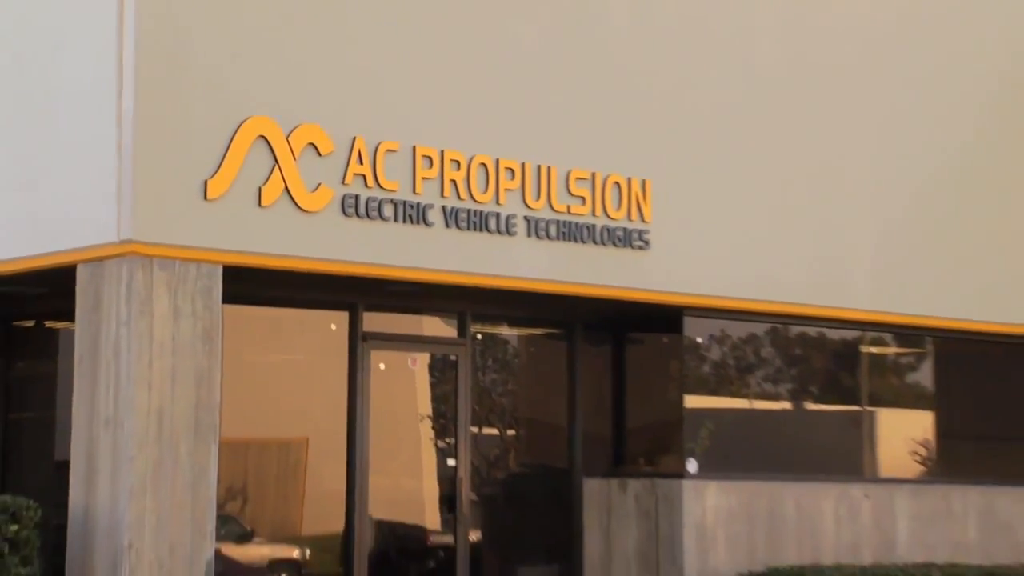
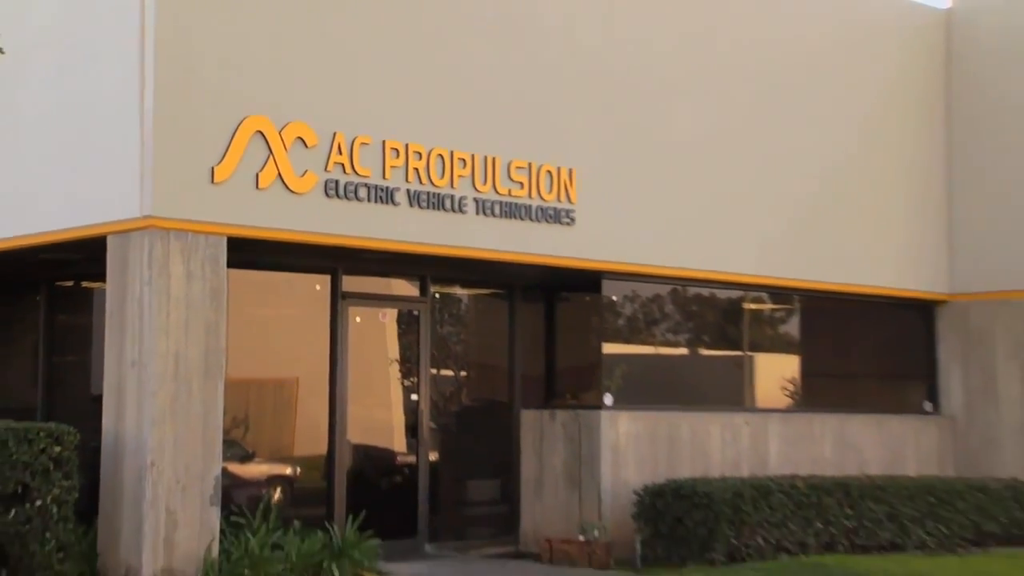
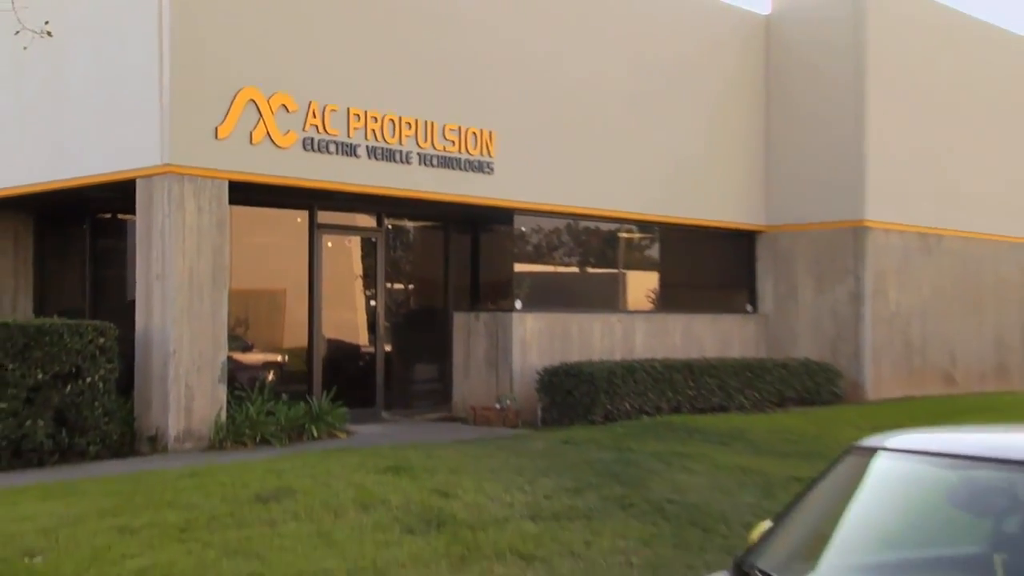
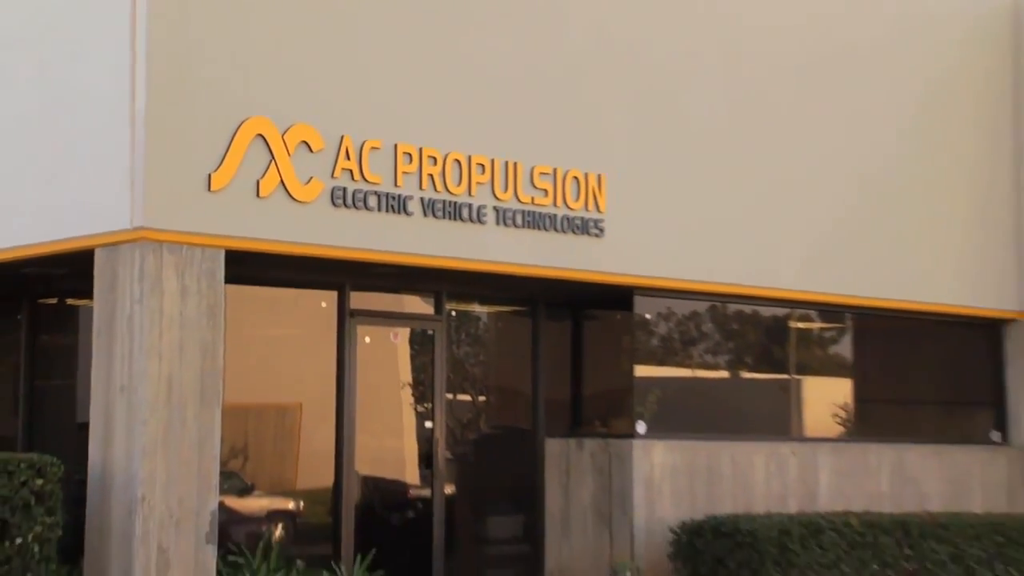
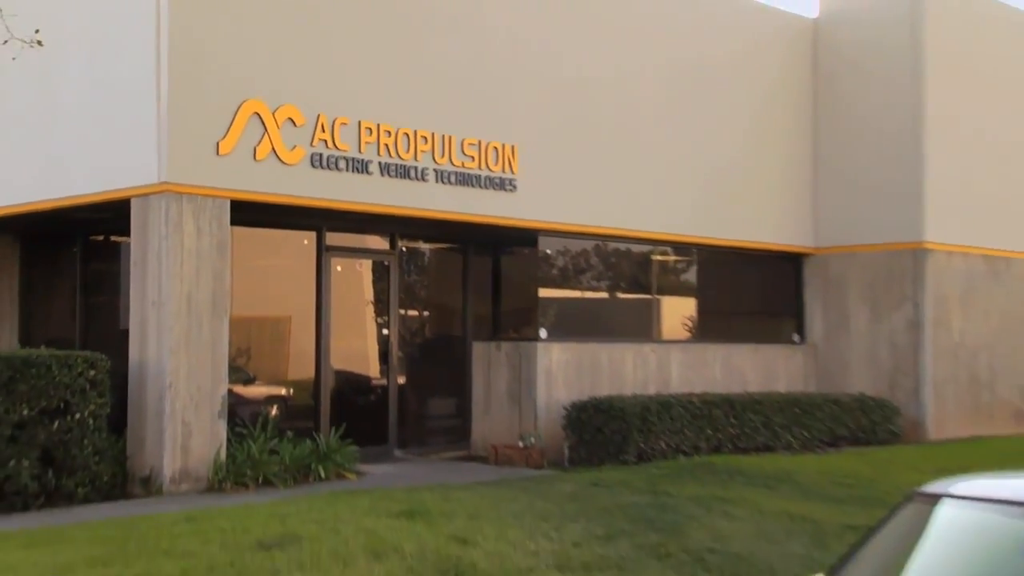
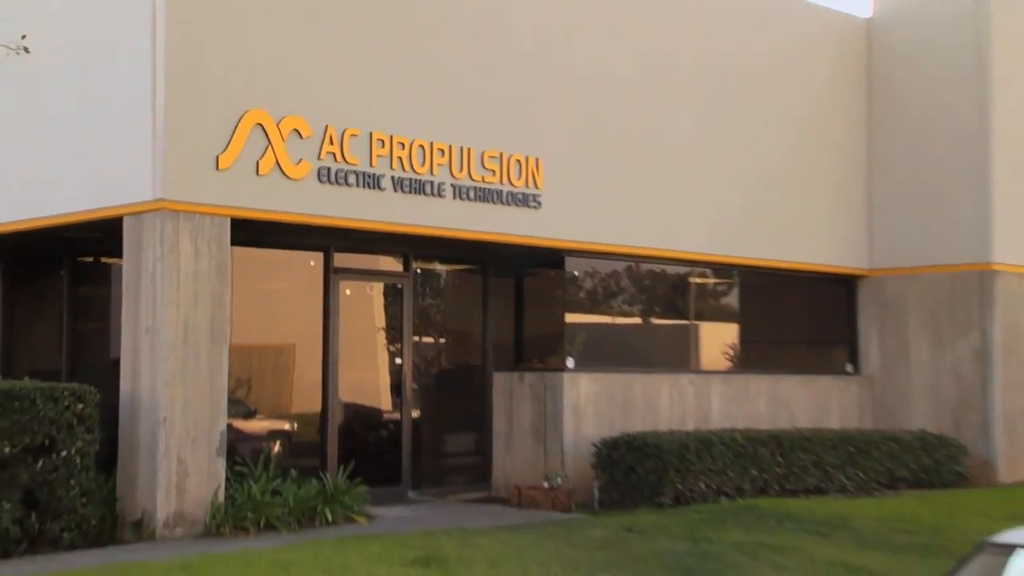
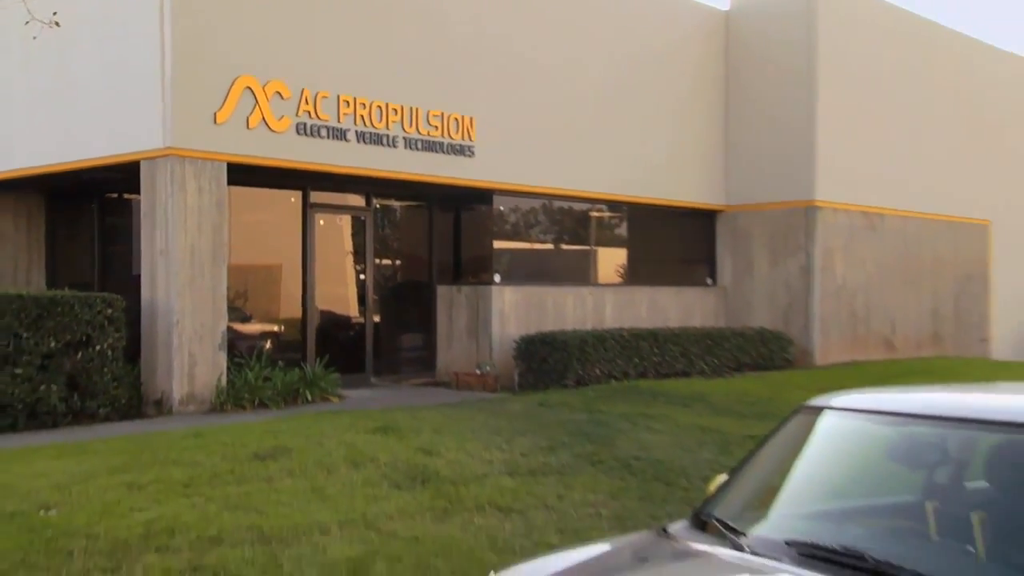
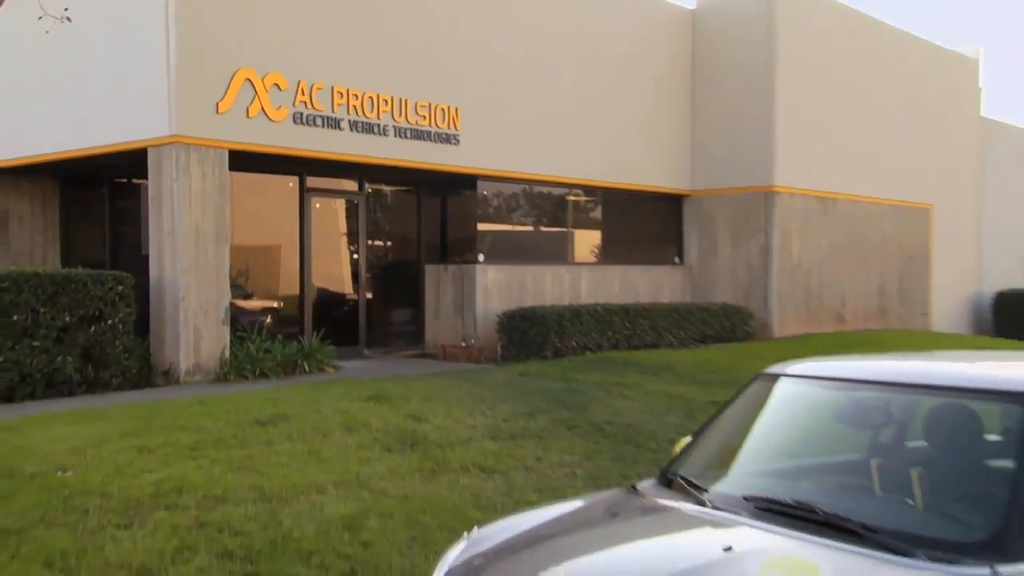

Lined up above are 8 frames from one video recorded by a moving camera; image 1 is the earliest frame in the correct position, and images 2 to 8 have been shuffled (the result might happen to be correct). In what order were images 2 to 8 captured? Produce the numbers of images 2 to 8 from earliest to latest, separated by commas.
4, 2, 6, 5, 3, 7, 8
